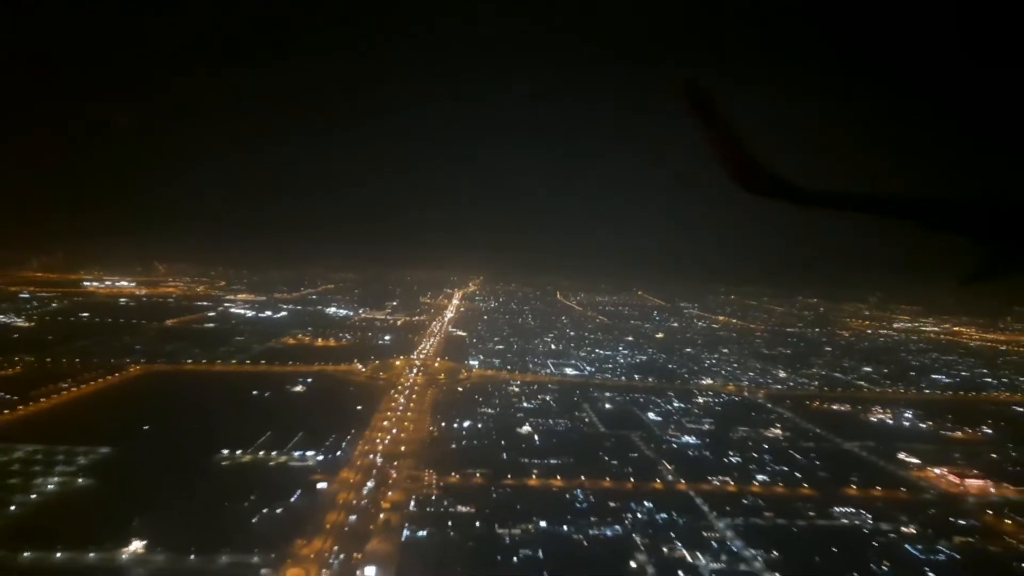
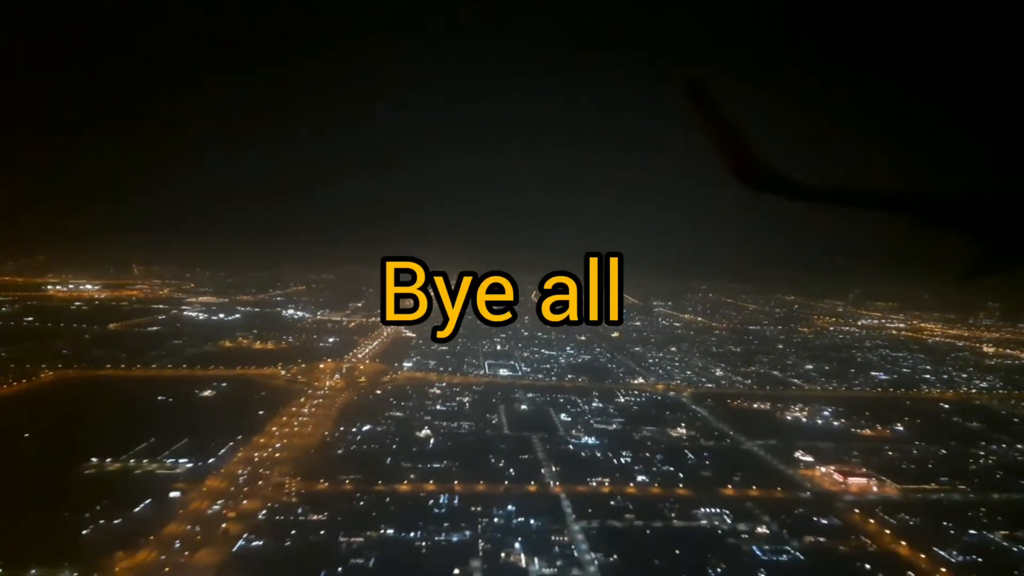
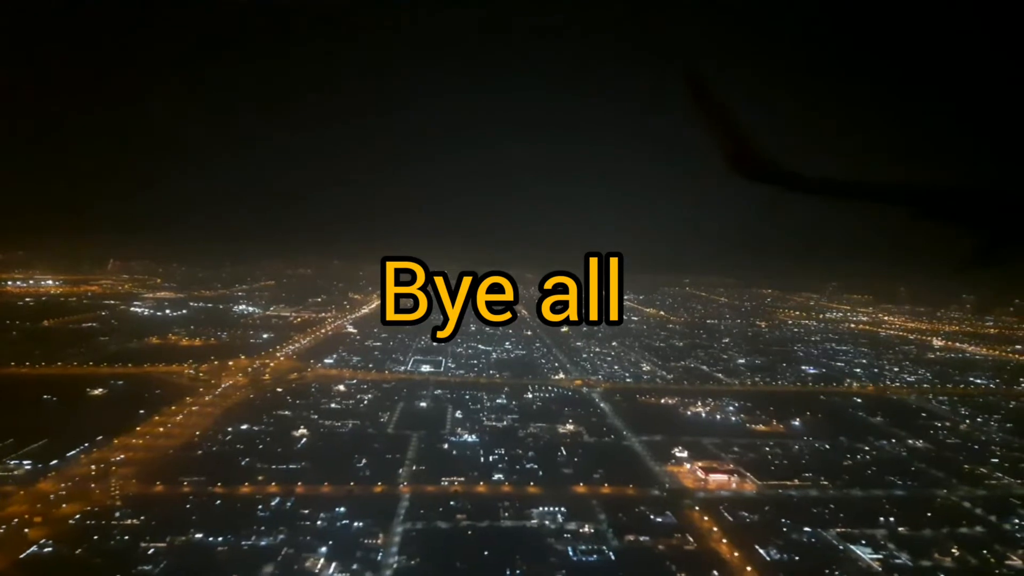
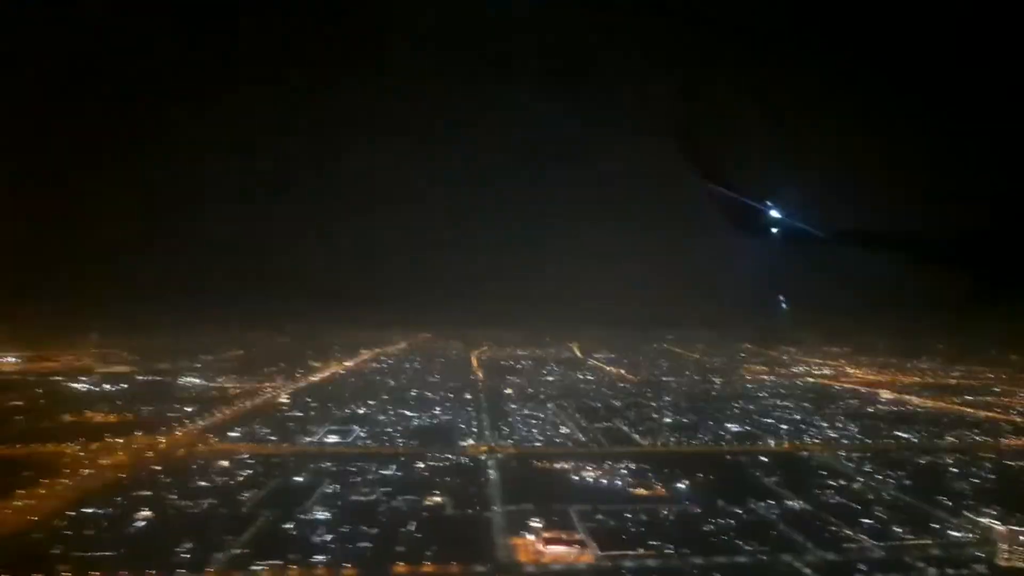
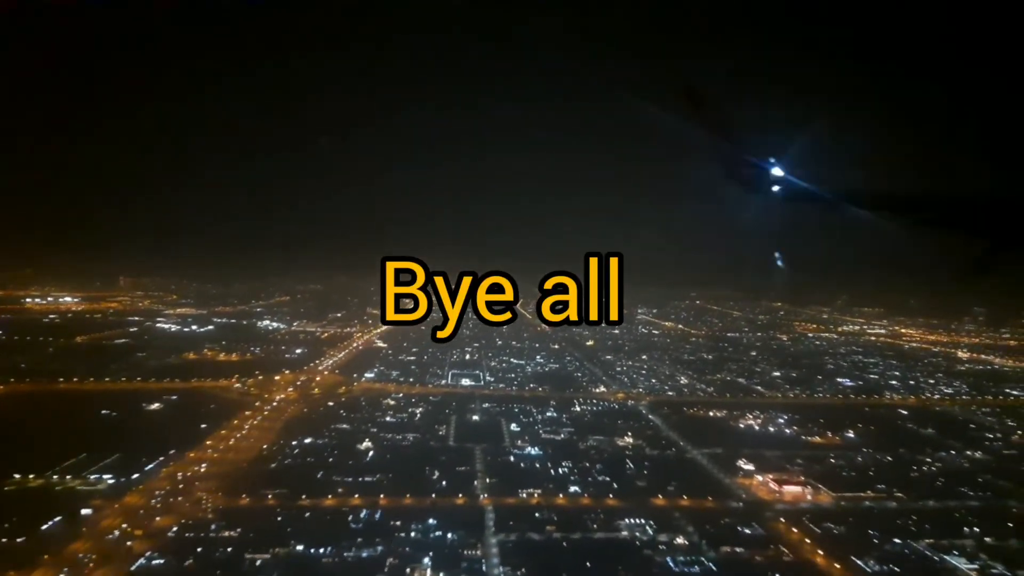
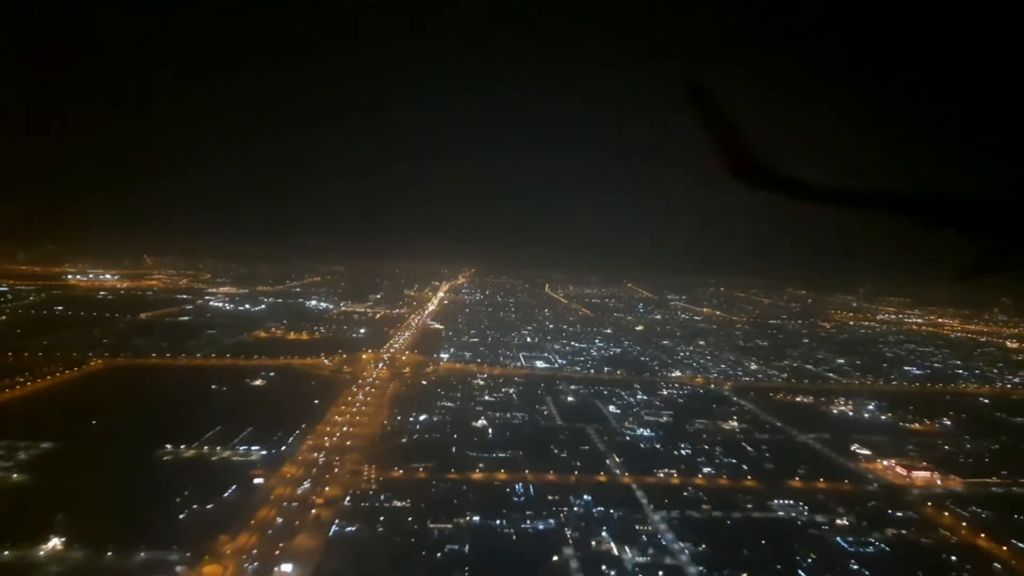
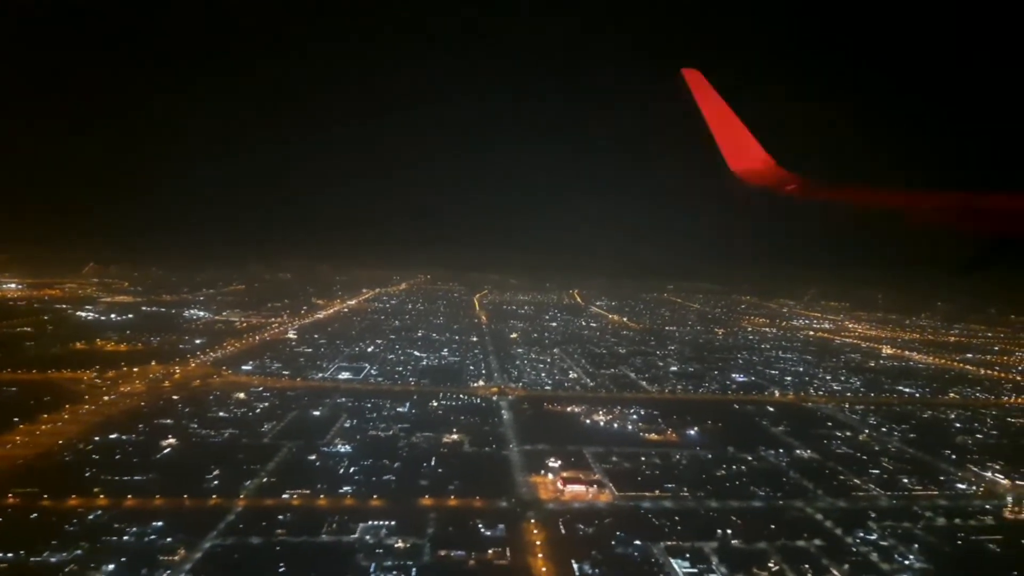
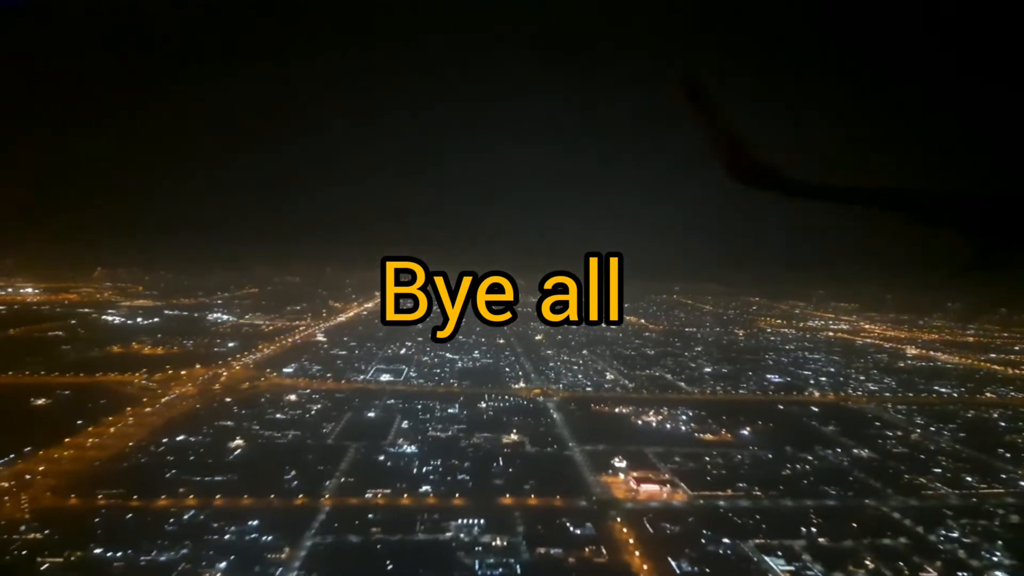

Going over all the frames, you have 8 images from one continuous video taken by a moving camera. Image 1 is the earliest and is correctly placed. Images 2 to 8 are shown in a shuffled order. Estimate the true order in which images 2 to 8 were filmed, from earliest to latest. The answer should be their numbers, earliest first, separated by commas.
6, 2, 5, 3, 8, 7, 4
